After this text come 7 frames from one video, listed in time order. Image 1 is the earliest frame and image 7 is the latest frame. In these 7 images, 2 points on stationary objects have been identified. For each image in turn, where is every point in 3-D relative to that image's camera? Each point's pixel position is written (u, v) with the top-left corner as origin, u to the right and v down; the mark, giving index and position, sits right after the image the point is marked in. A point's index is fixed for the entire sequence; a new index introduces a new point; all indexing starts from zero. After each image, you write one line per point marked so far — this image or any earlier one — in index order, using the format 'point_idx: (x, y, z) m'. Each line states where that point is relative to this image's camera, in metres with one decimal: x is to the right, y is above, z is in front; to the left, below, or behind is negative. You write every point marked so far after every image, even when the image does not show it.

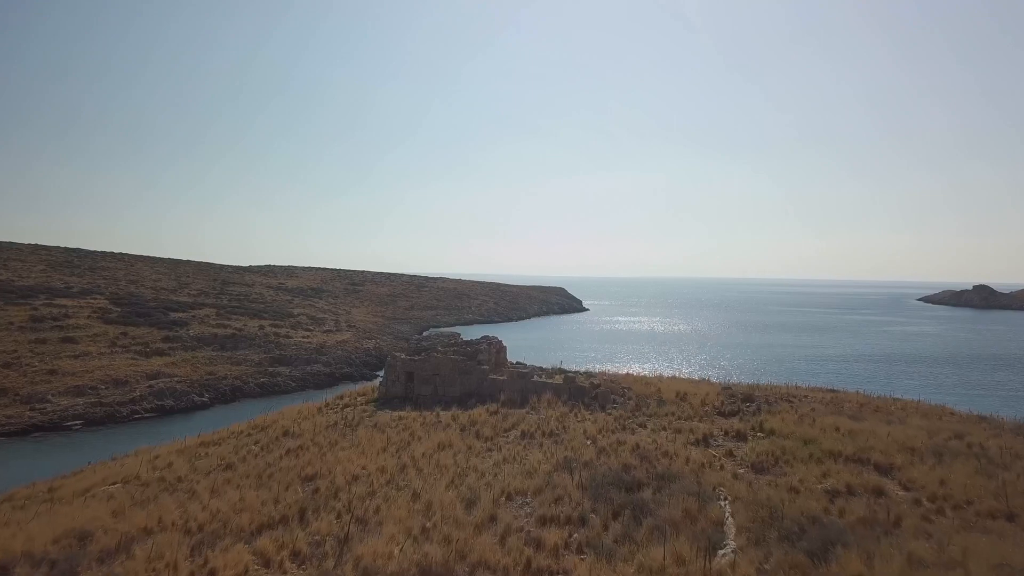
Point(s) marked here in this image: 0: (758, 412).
0: (+4.1, -2.1, +9.6) m
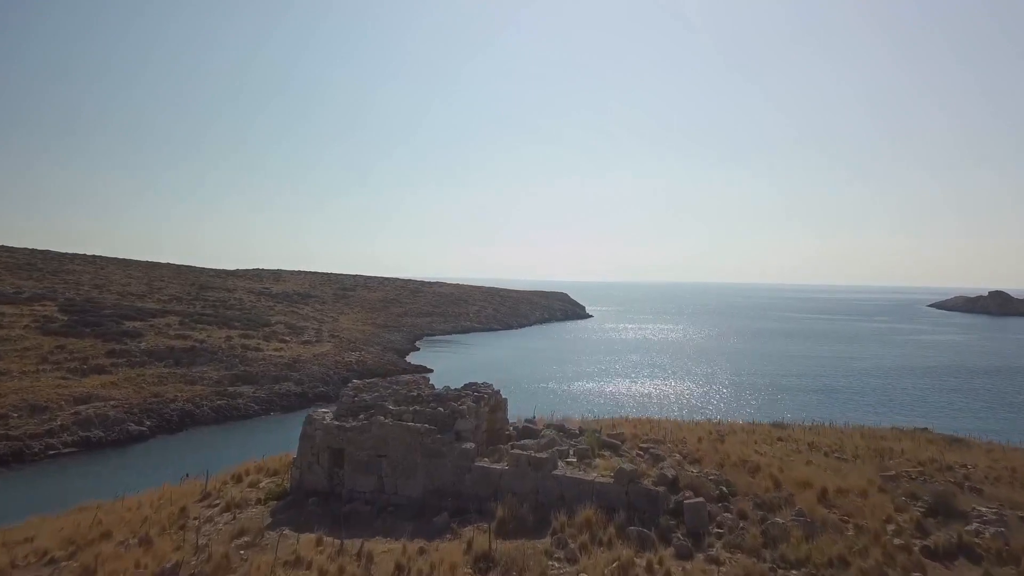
0: (+4.2, -2.2, +4.8) m
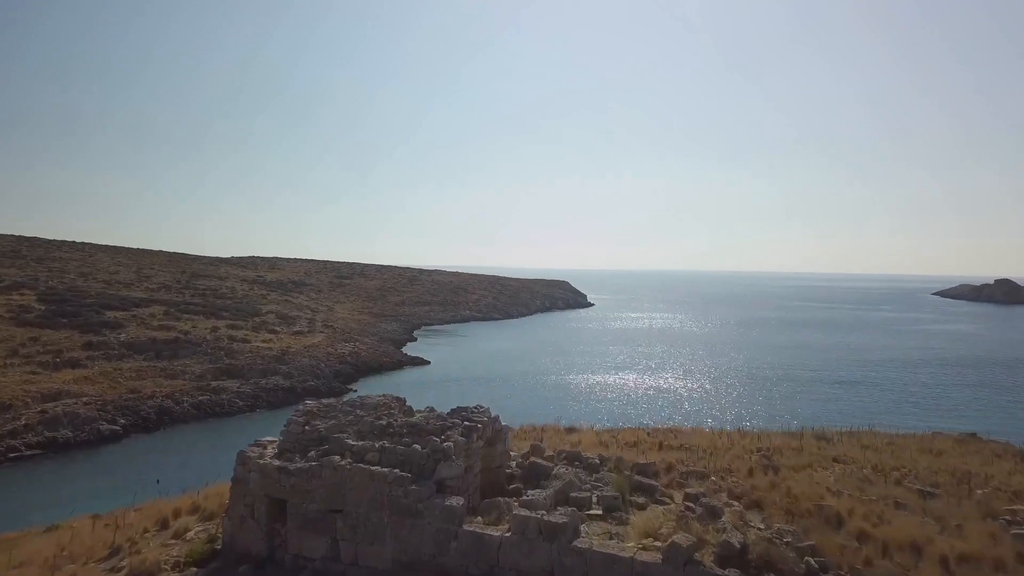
0: (+4.2, -2.2, +3.1) m
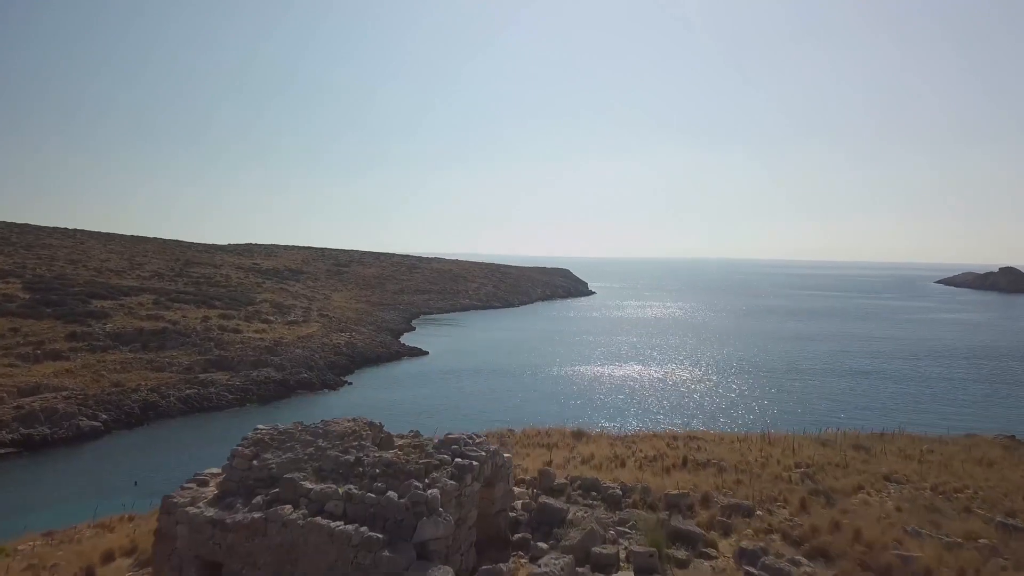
0: (+4.2, -2.2, +2.0) m
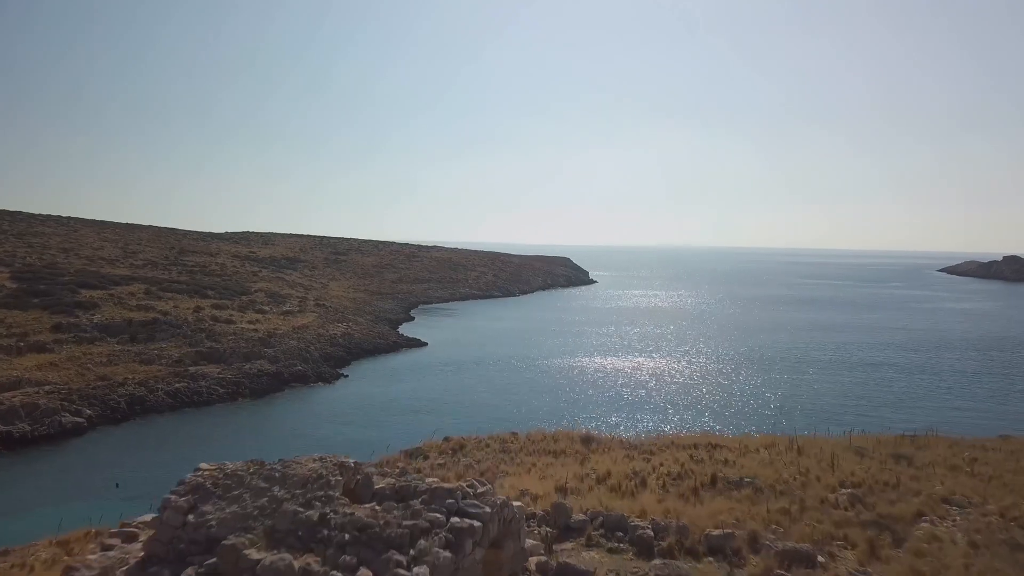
0: (+4.3, -2.3, +1.1) m
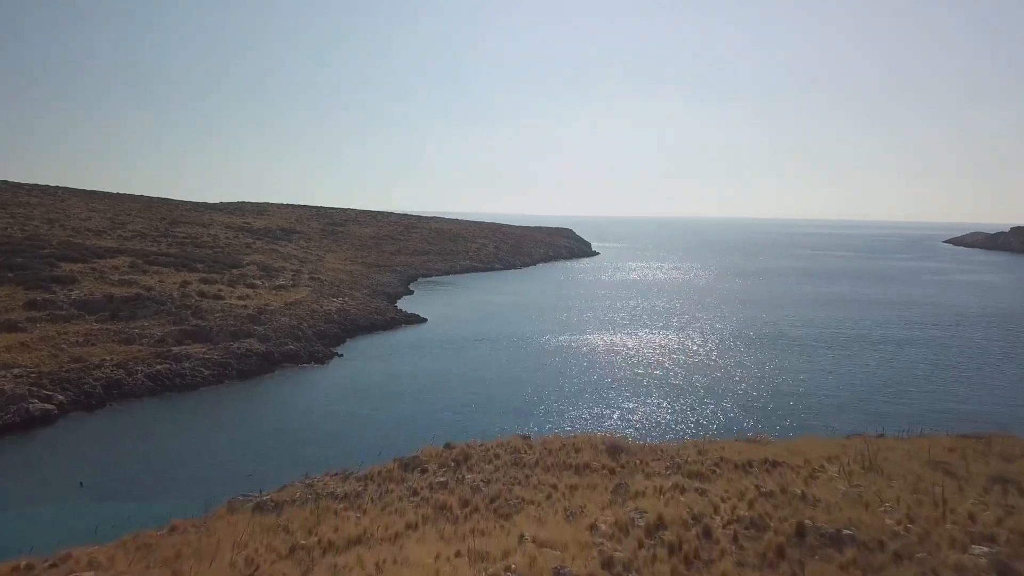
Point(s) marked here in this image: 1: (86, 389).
0: (+4.5, -2.5, -0.6) m
1: (-14.8, -3.5, +20.0) m
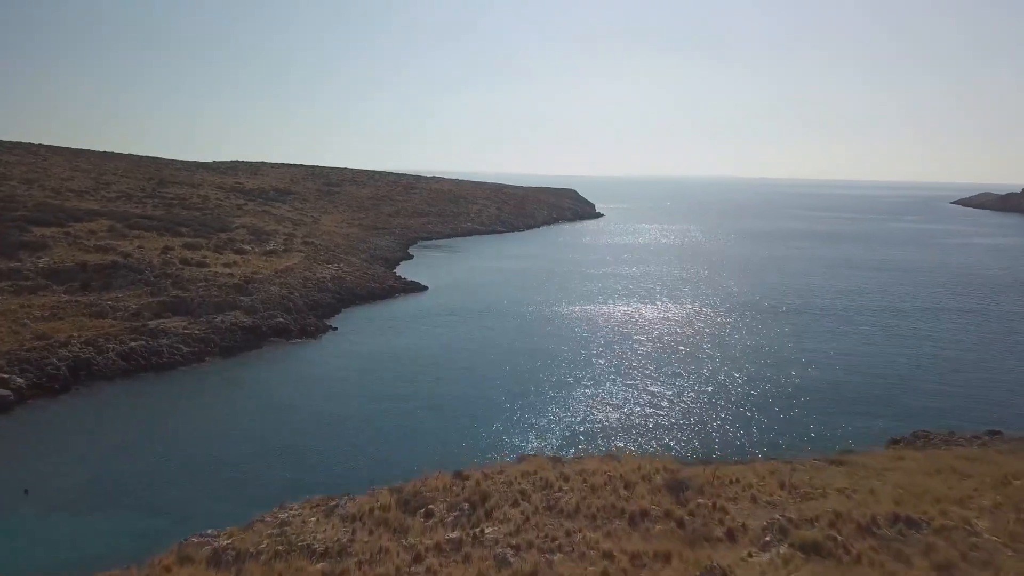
0: (+4.9, -3.0, -2.6) m
1: (-14.4, -2.6, +18.0) m
